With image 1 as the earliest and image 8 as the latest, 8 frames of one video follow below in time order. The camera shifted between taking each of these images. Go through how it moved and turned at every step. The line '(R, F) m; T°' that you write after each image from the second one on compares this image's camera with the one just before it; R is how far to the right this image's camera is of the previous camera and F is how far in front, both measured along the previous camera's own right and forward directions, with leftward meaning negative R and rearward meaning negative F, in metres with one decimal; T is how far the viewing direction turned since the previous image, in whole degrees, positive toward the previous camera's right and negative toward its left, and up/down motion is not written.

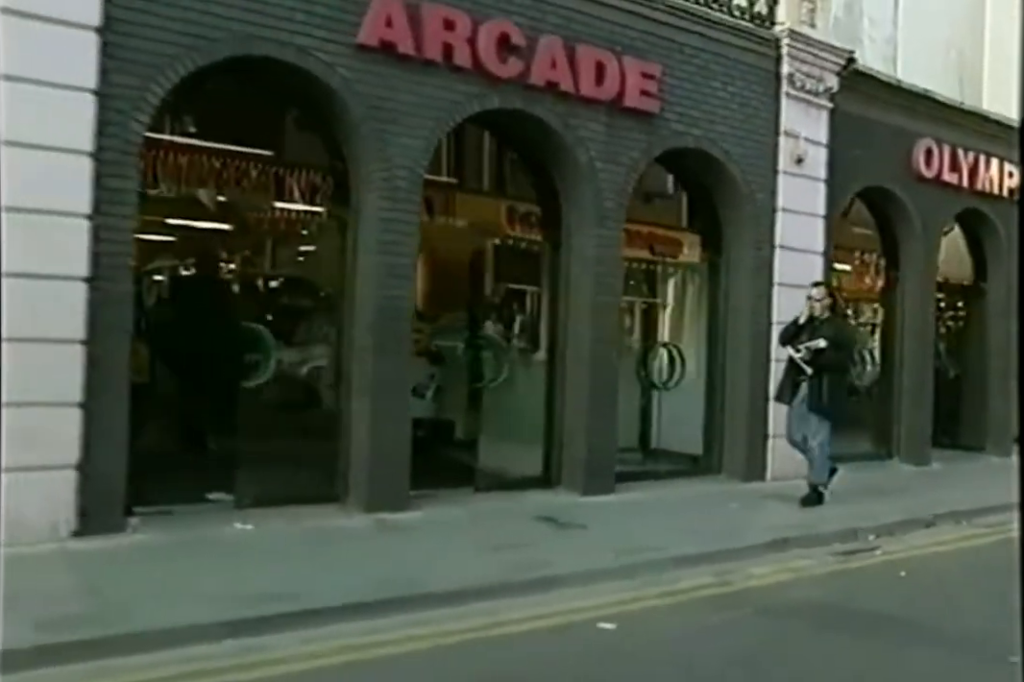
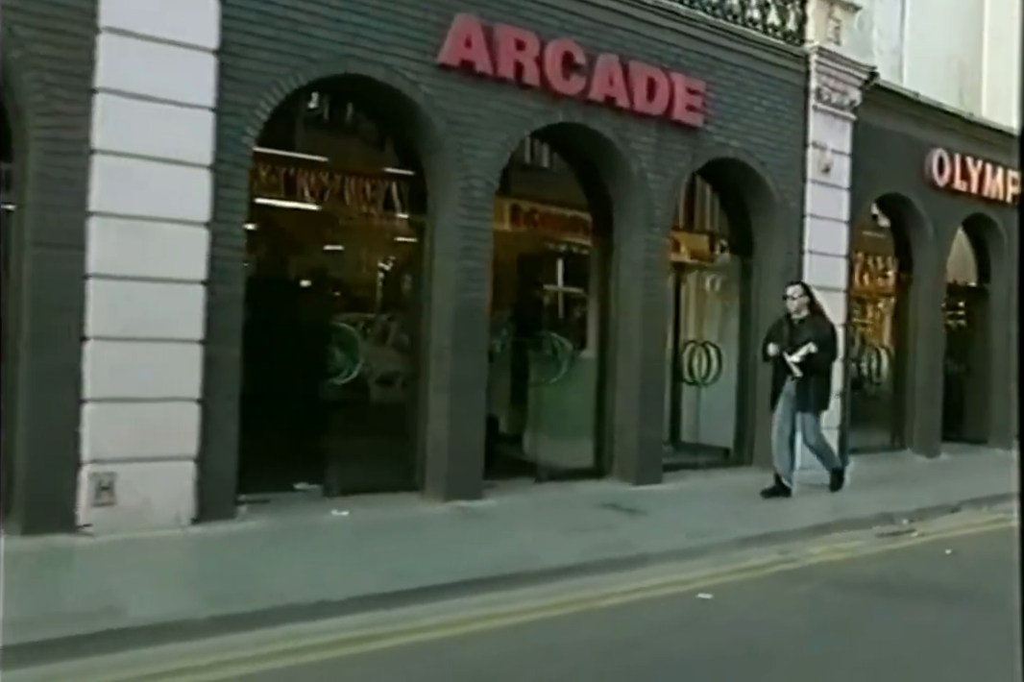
(-0.8, -0.6) m; +2°
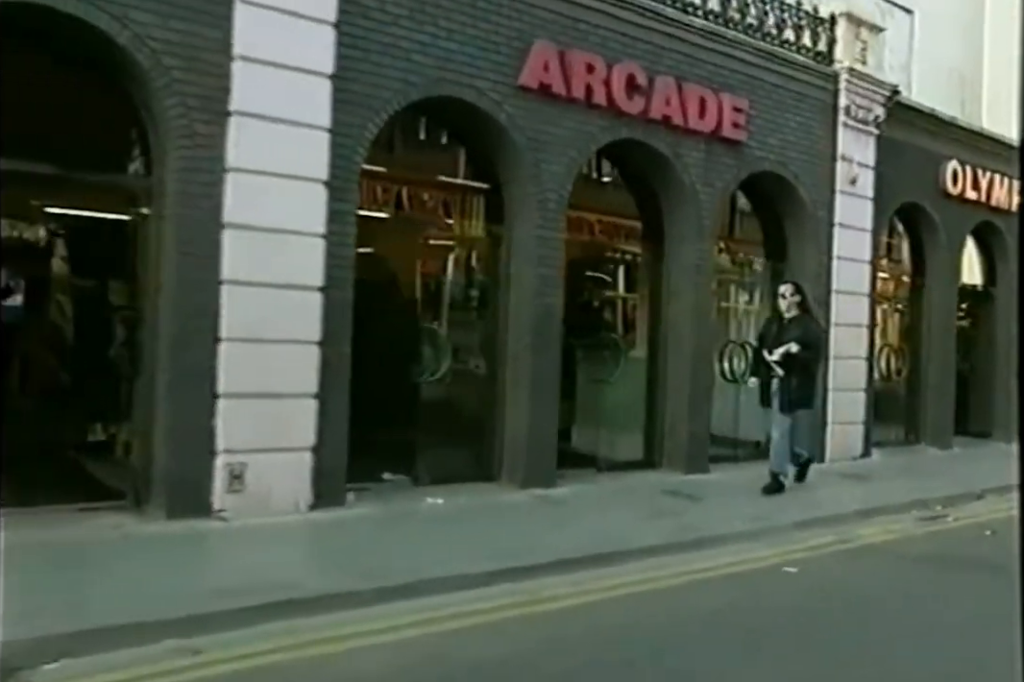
(-0.9, -0.7) m; +2°
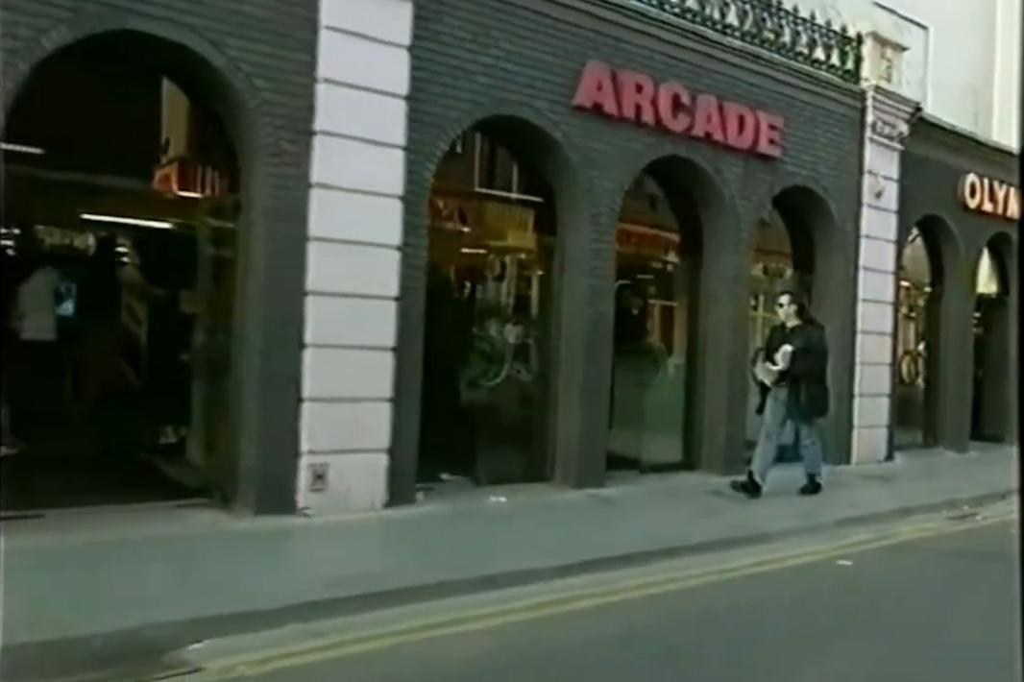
(-0.6, -0.4) m; +1°
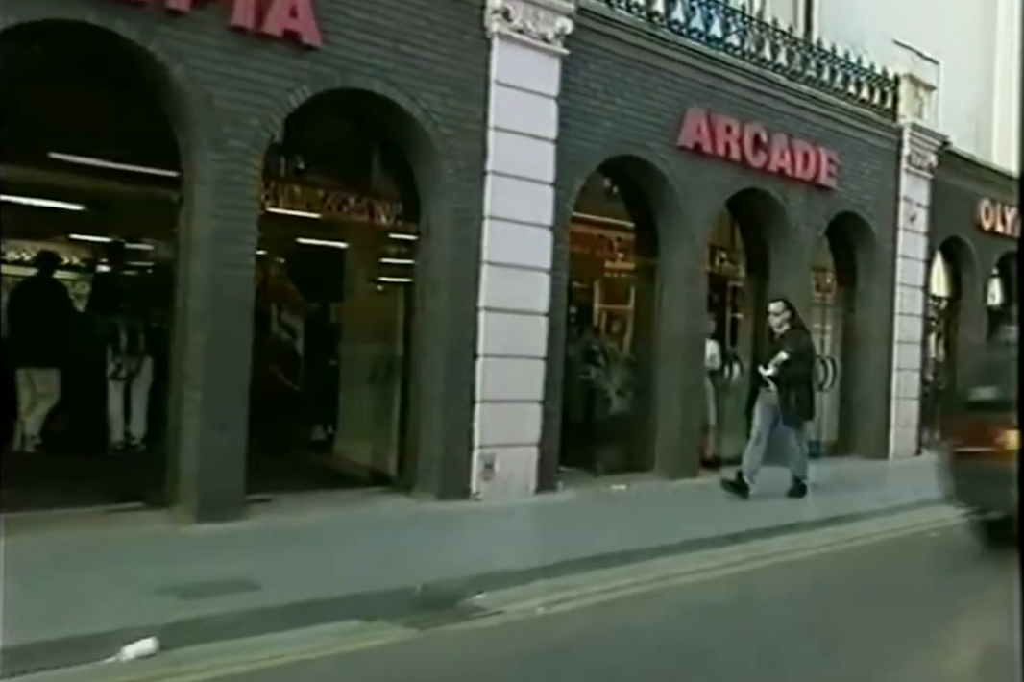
(-1.7, -1.3) m; +3°
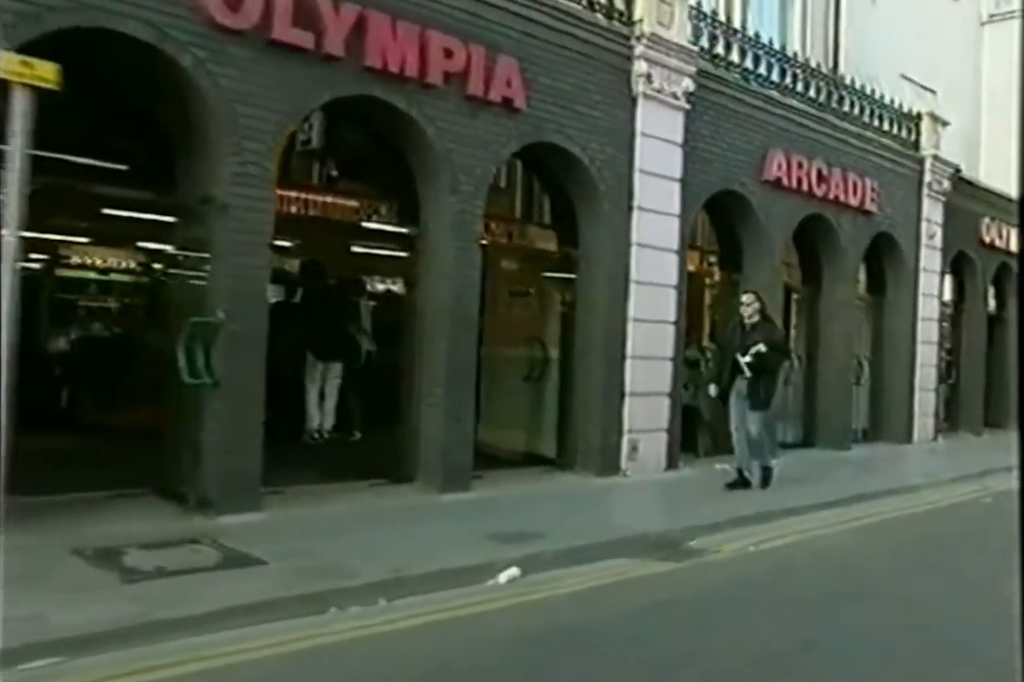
(-2.2, -1.9) m; +3°
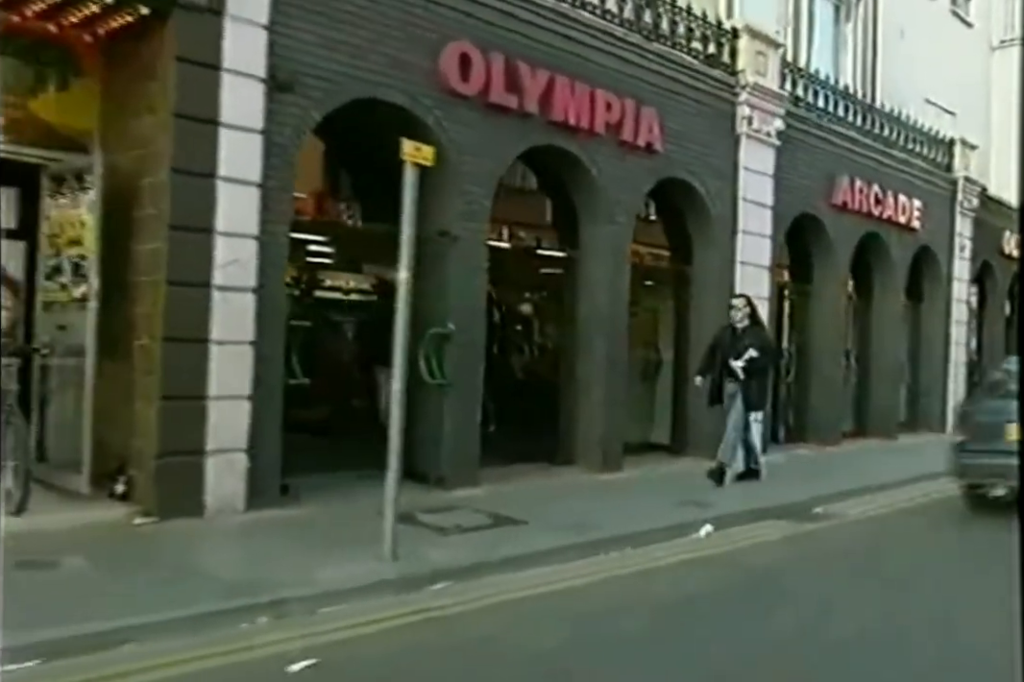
(-1.9, -1.8) m; +2°
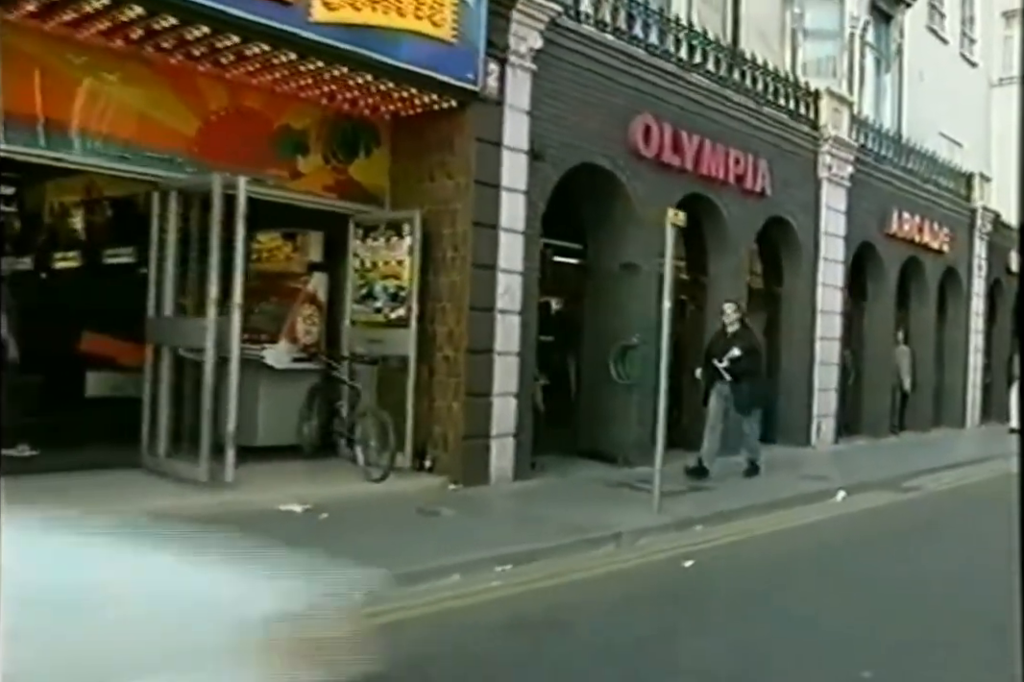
(-2.5, -2.4) m; +2°
